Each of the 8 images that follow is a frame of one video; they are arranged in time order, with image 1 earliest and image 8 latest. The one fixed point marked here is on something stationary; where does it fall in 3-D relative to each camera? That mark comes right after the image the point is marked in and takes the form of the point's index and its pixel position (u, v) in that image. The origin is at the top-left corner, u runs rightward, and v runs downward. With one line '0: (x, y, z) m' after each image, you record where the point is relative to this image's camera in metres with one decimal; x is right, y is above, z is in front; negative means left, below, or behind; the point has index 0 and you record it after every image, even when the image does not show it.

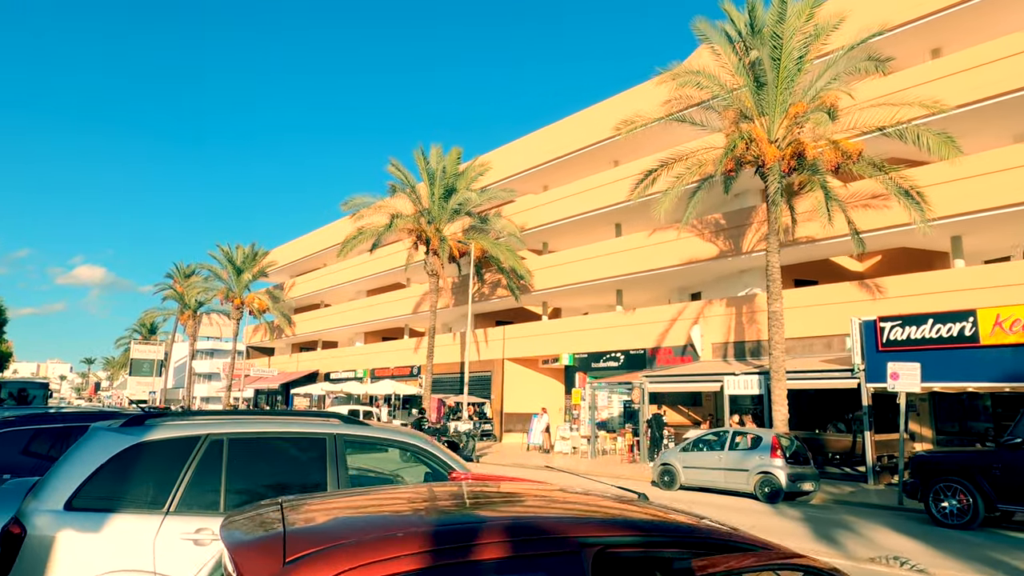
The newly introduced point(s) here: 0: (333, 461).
0: (-1.1, -1.1, +4.2) m
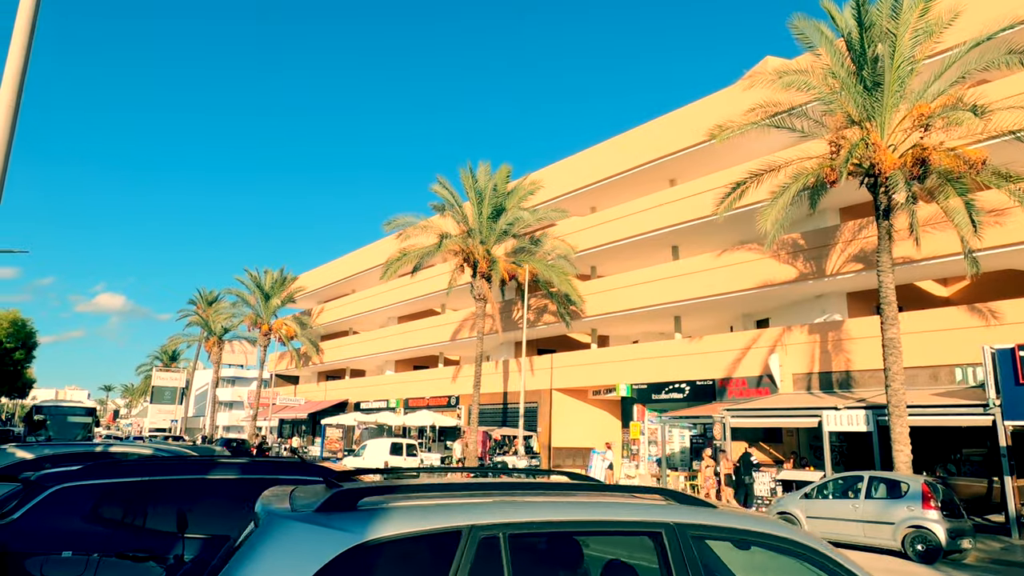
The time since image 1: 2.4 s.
0: (+0.6, -1.0, +2.3) m
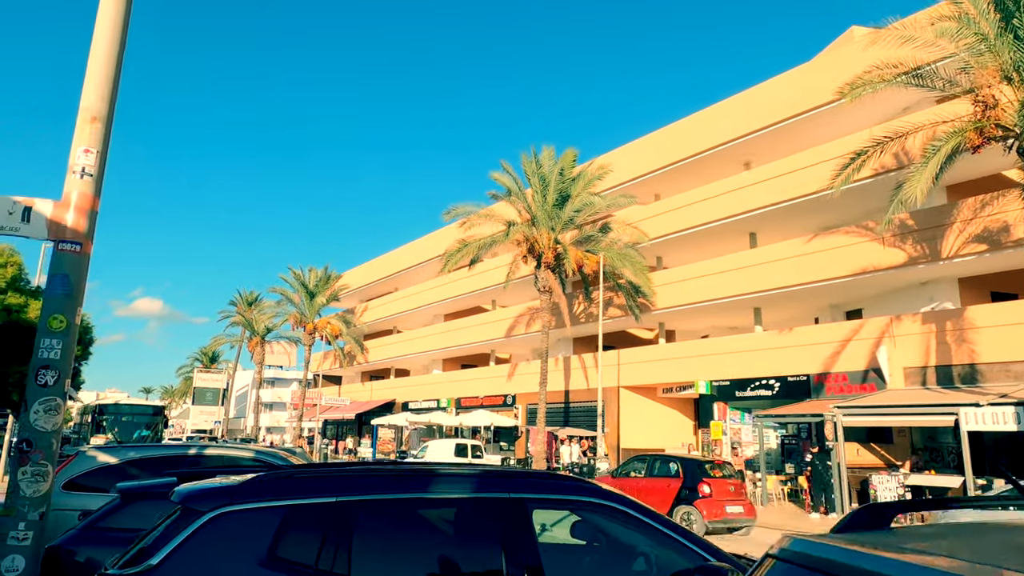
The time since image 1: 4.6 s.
0: (+2.3, -0.6, +0.6) m
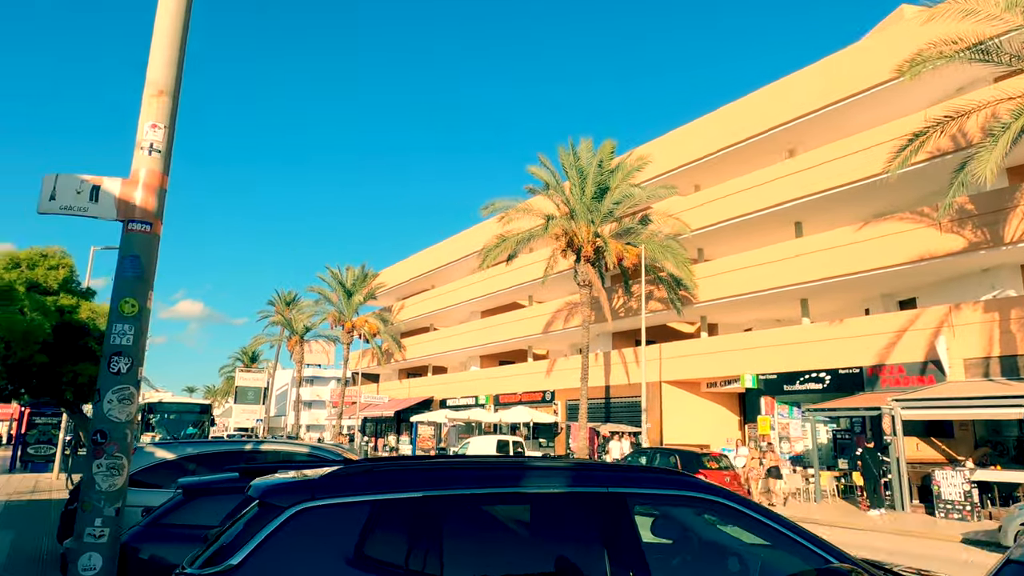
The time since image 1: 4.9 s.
0: (+2.6, -0.5, +0.2) m
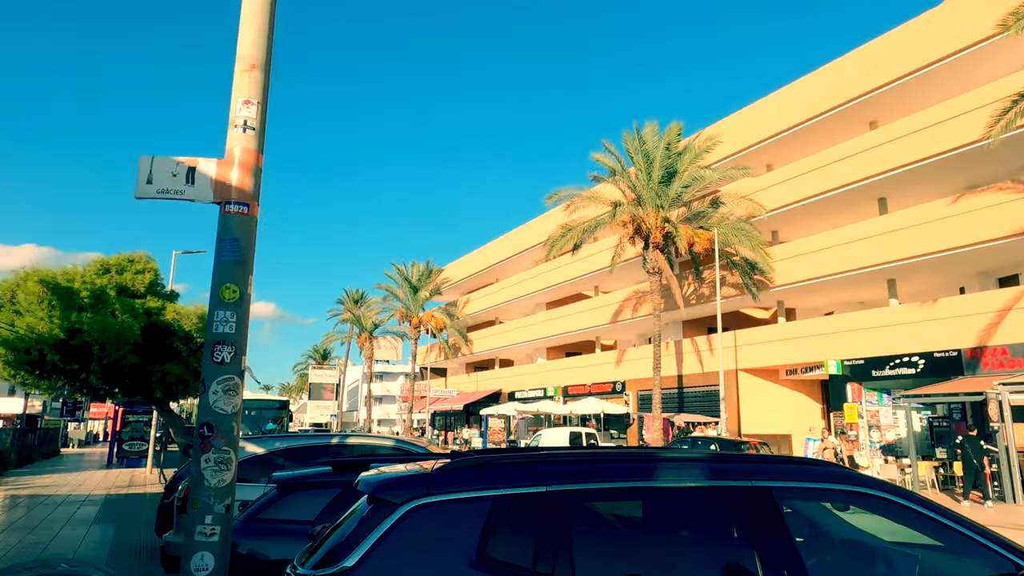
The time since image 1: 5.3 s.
0: (+2.8, -0.3, -0.3) m
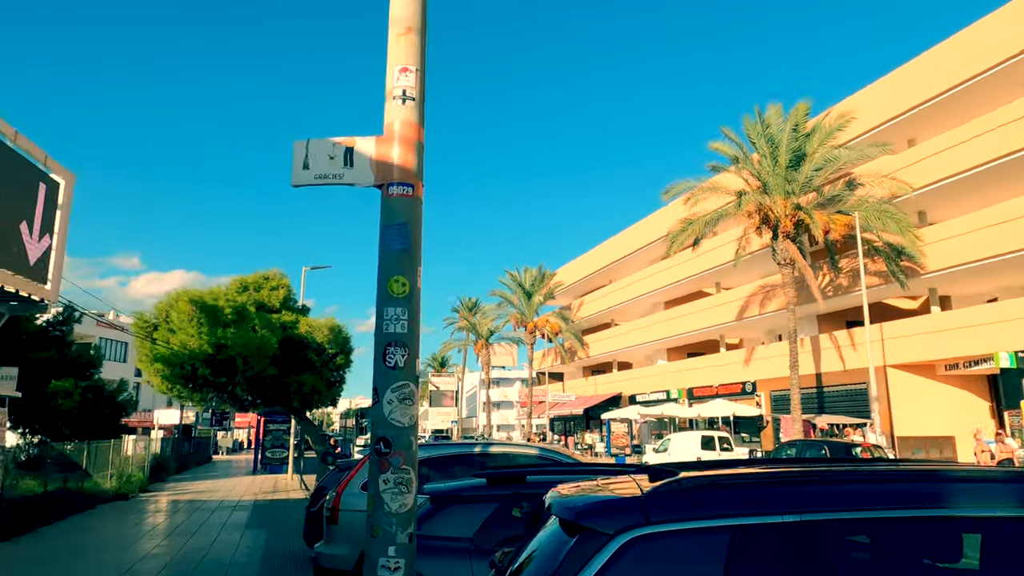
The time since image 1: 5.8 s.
0: (+3.0, -0.1, -1.3) m
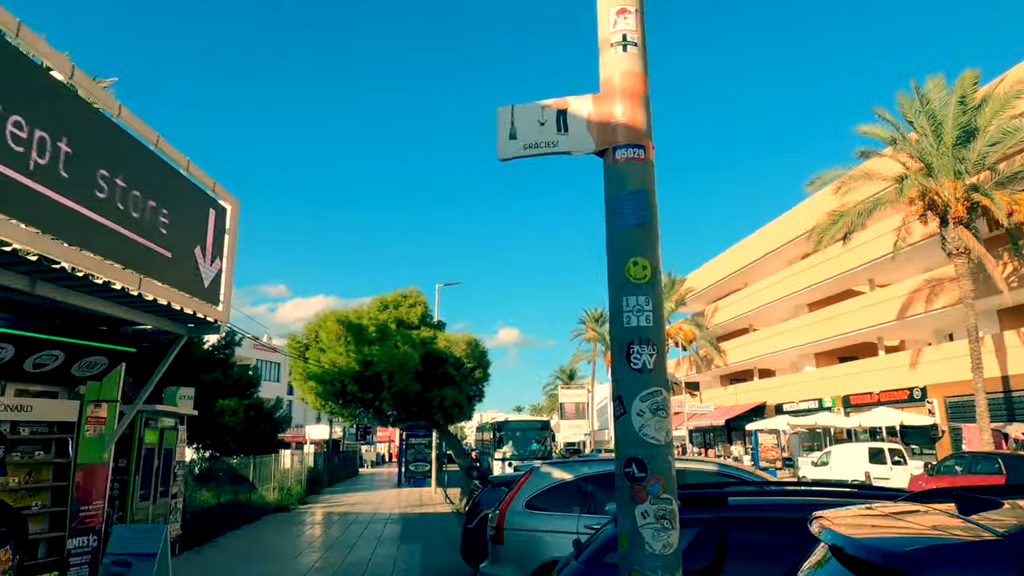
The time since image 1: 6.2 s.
0: (+3.1, +0.2, -2.3) m
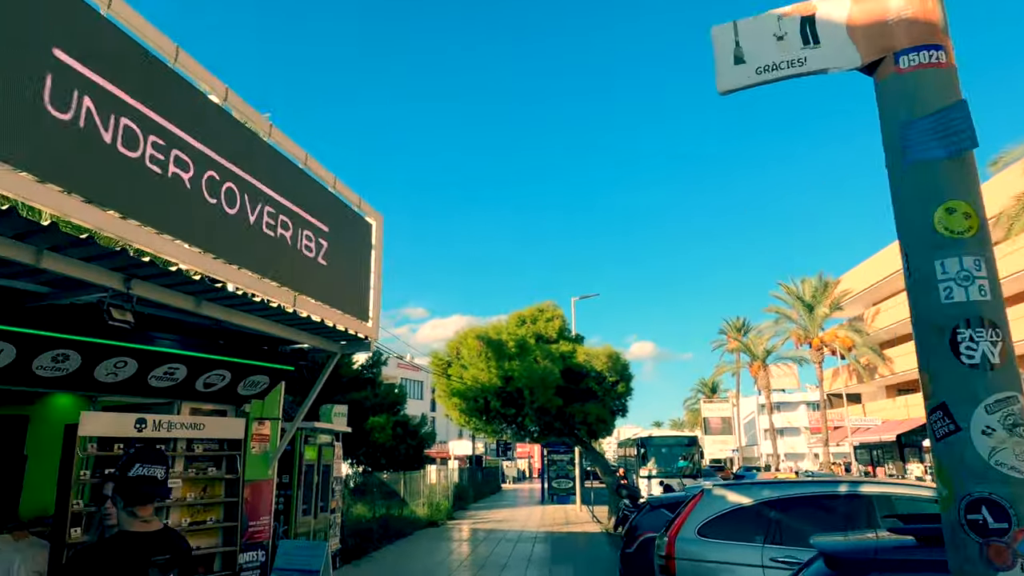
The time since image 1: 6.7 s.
0: (+2.7, +0.5, -3.3) m
